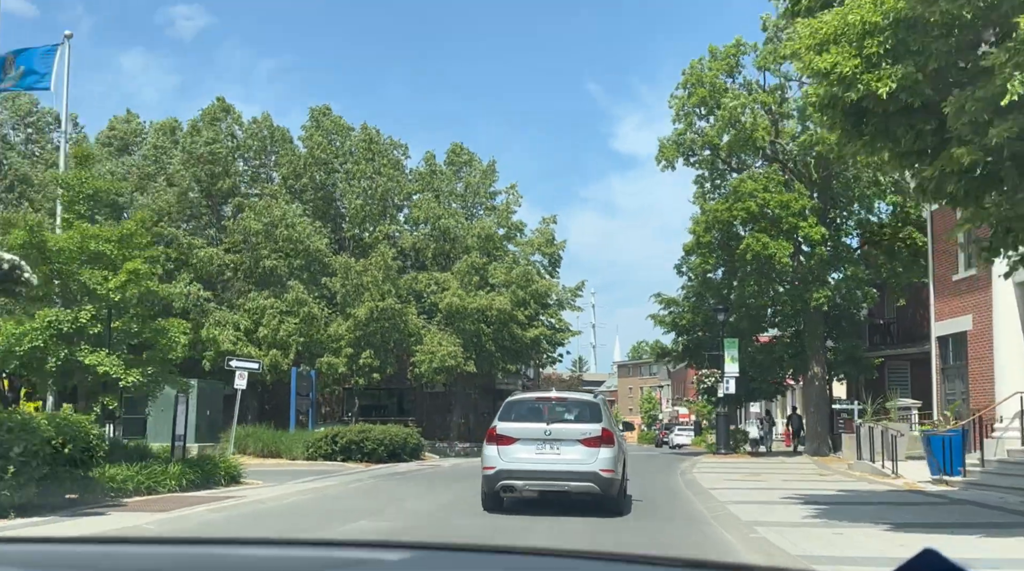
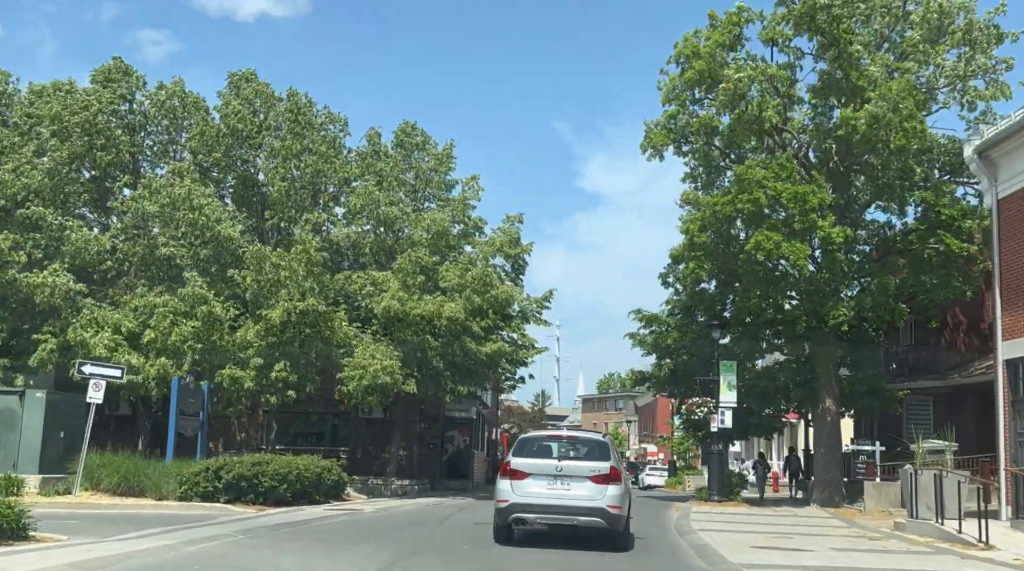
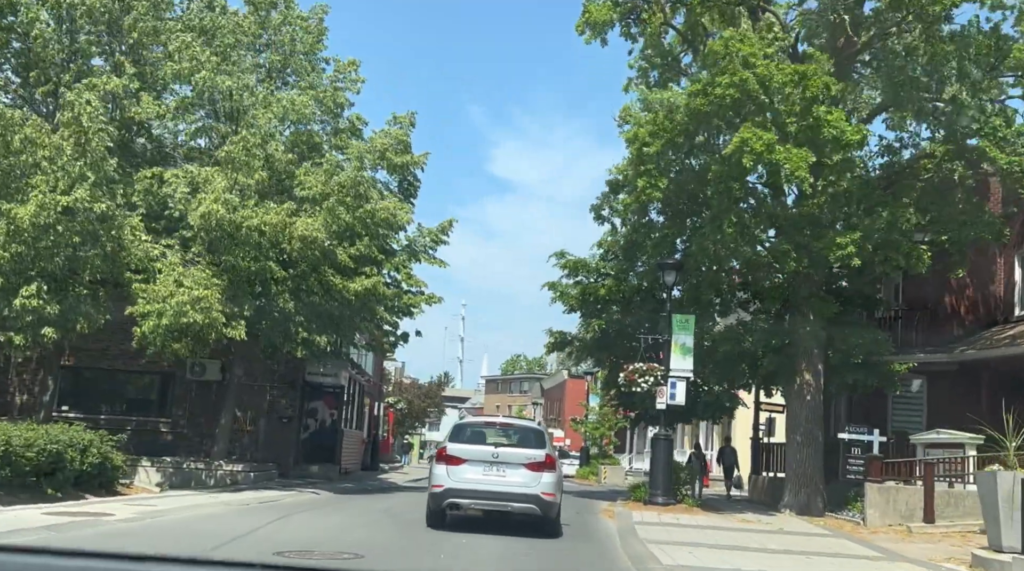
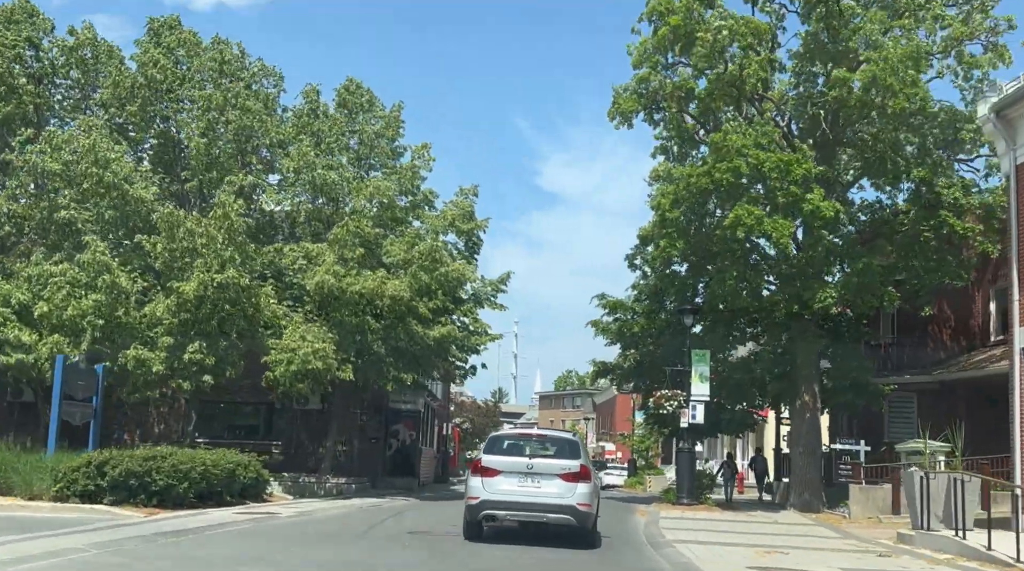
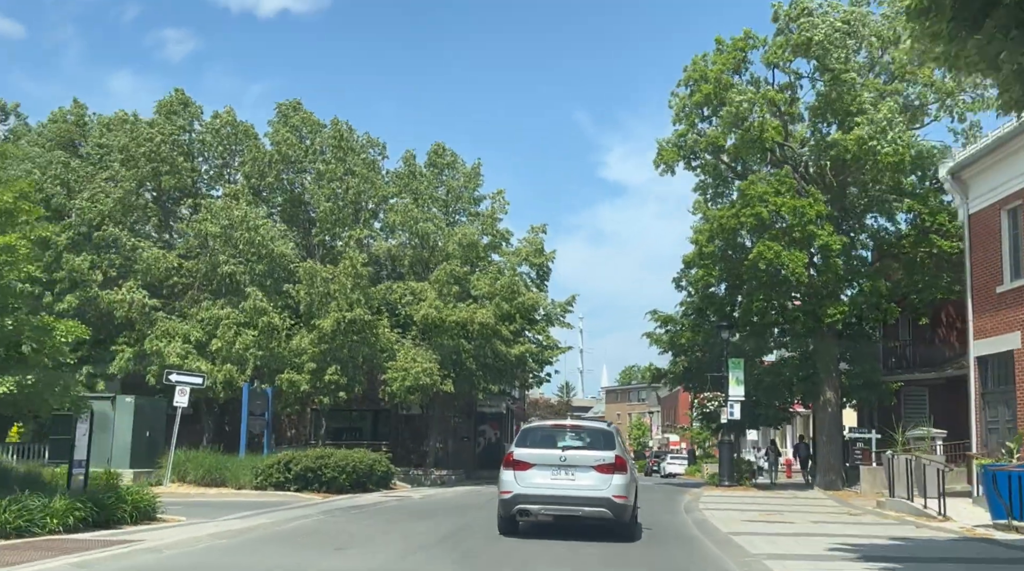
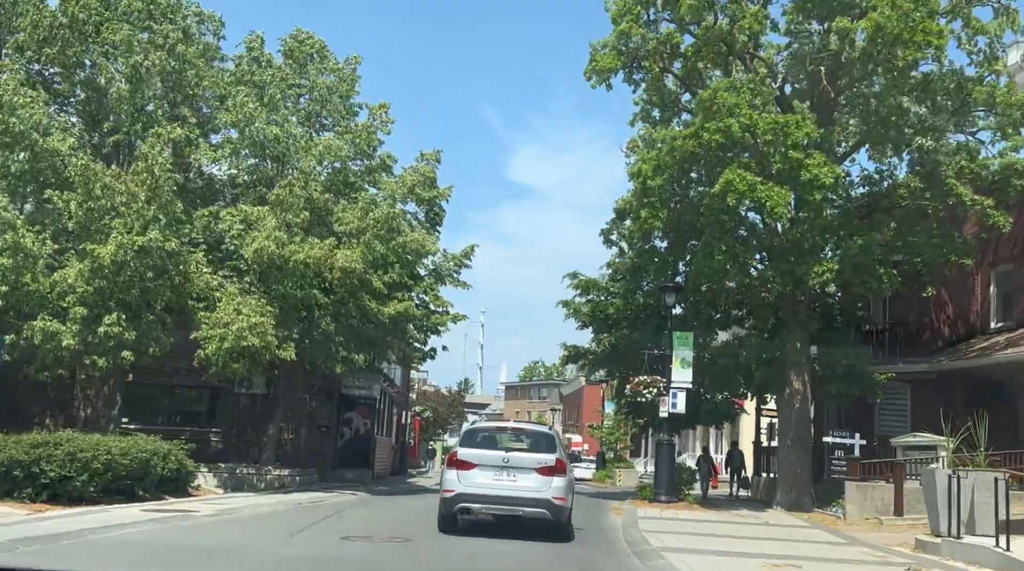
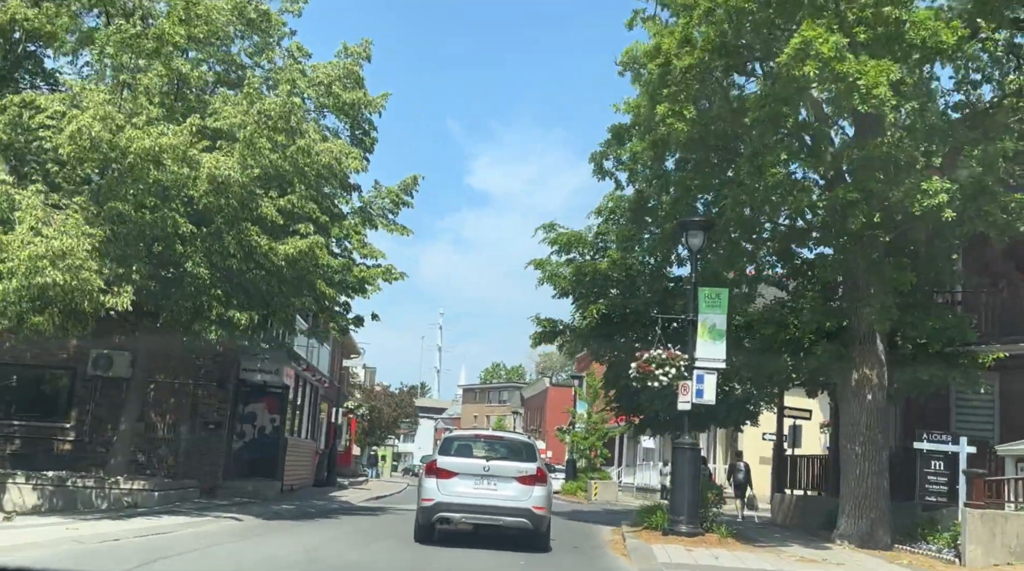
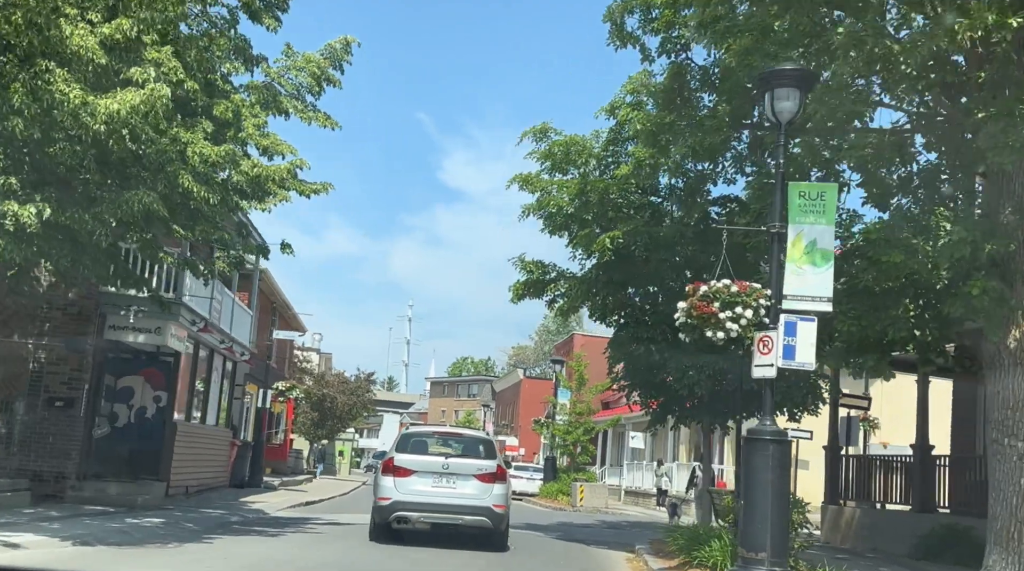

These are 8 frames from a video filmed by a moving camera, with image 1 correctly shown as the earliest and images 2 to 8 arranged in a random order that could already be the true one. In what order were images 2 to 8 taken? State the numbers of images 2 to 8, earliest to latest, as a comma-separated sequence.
5, 2, 4, 6, 3, 7, 8
